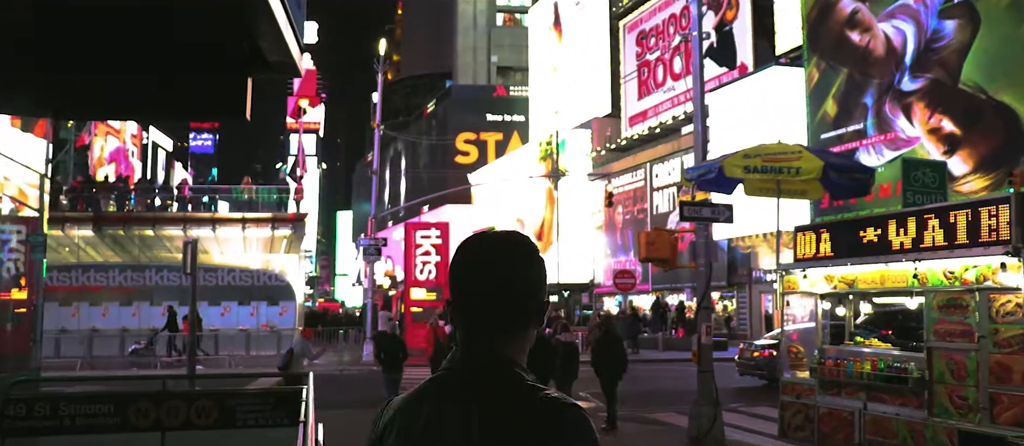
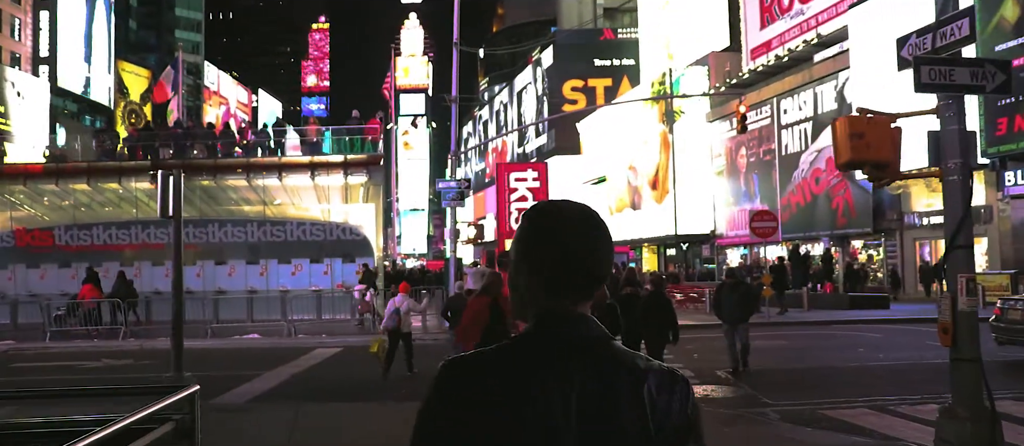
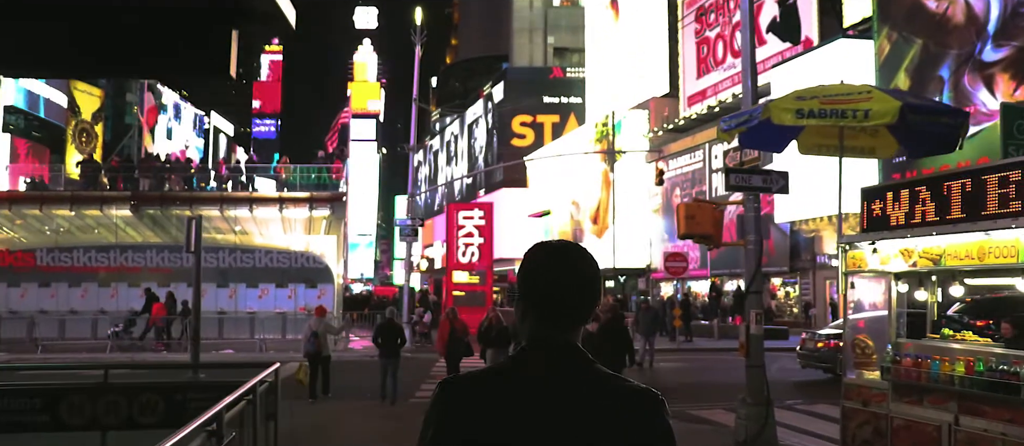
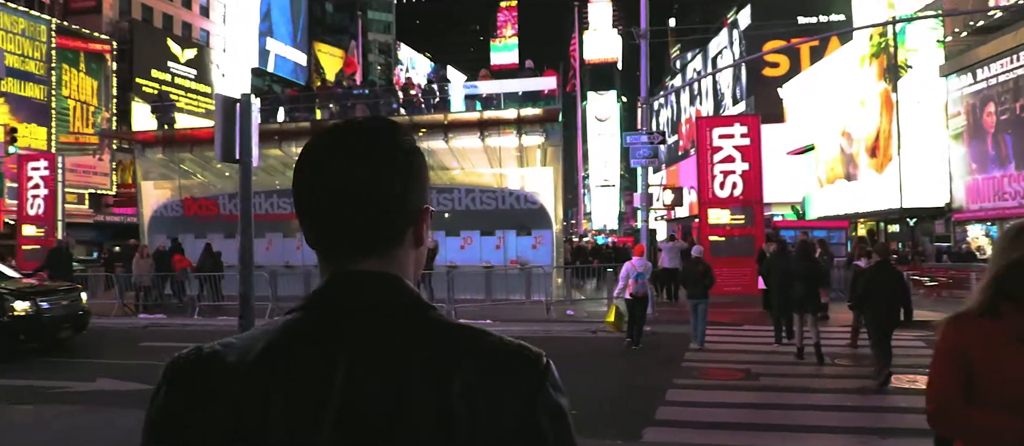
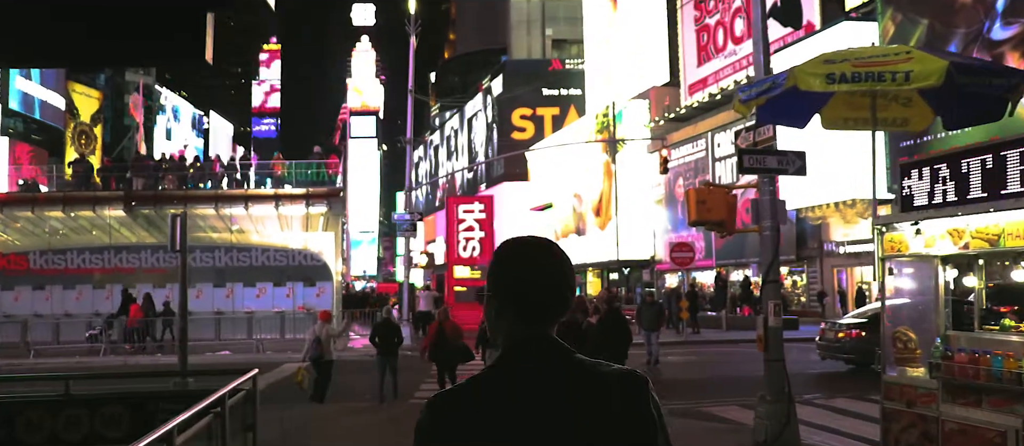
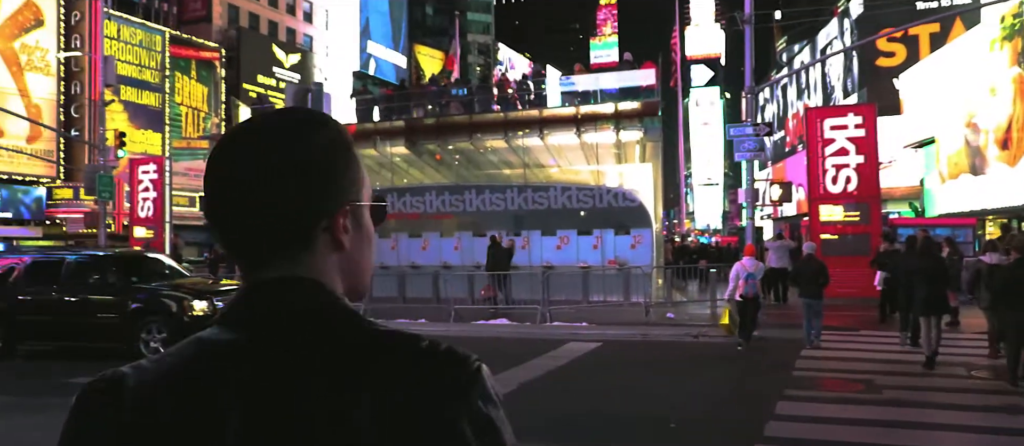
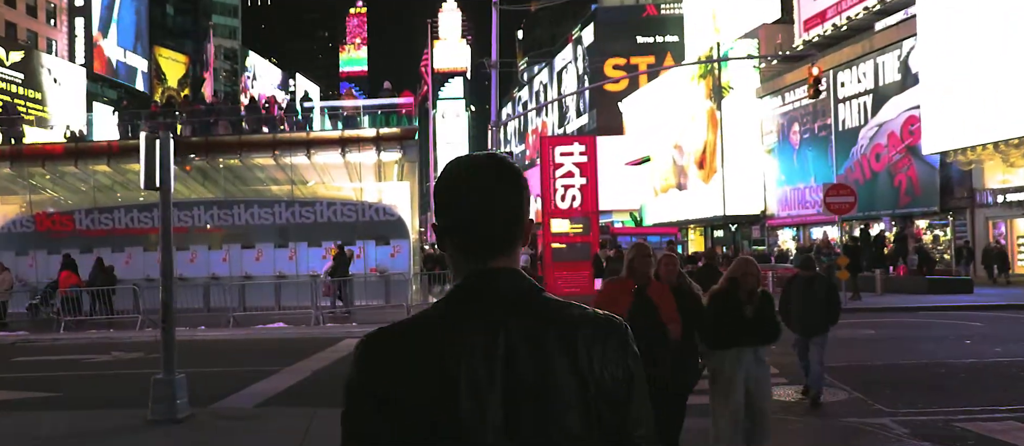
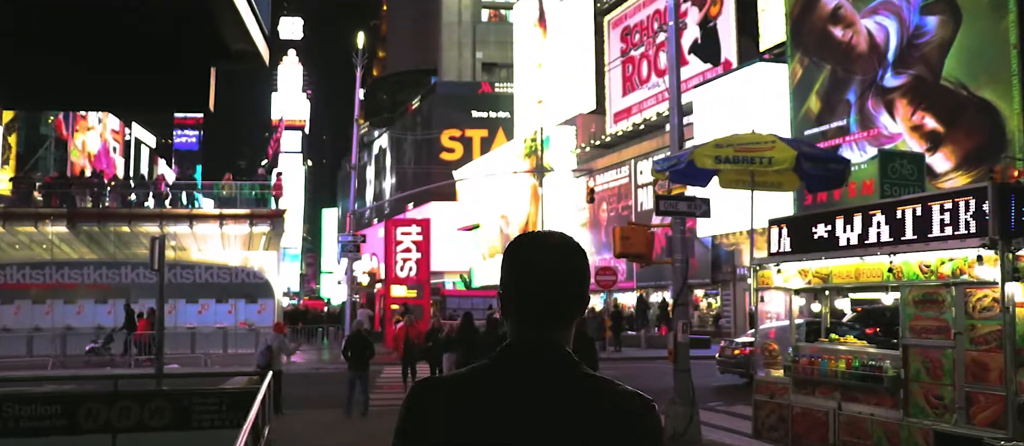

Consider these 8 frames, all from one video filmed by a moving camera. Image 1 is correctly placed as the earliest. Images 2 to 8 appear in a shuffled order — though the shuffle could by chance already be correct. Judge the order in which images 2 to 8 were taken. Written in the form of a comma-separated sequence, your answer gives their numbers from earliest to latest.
8, 3, 5, 2, 7, 4, 6
